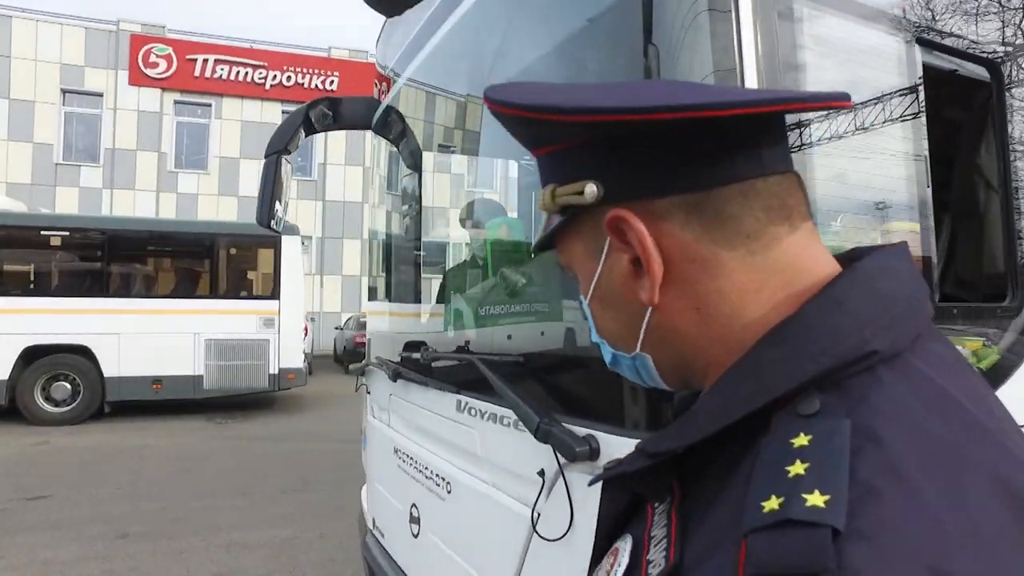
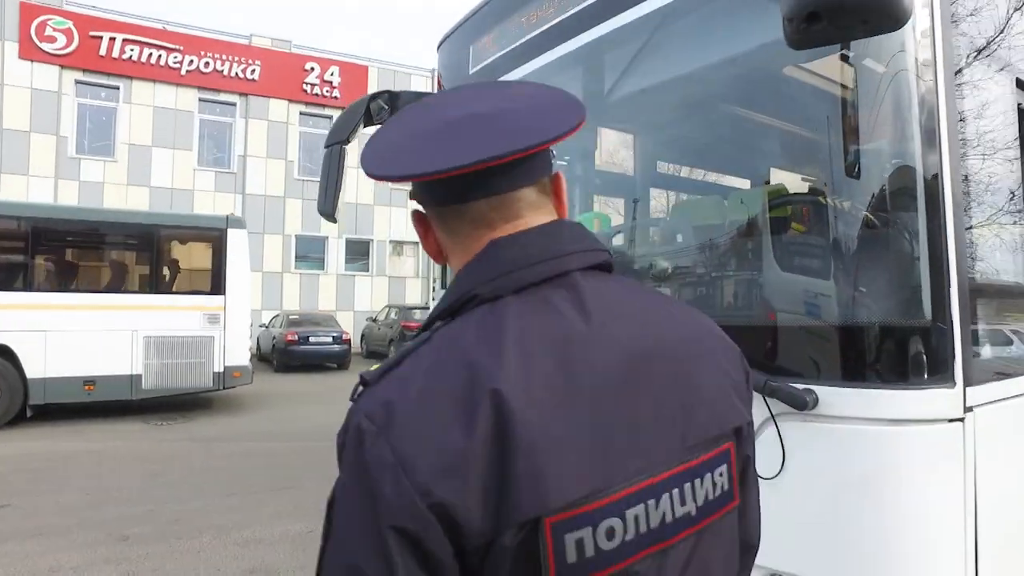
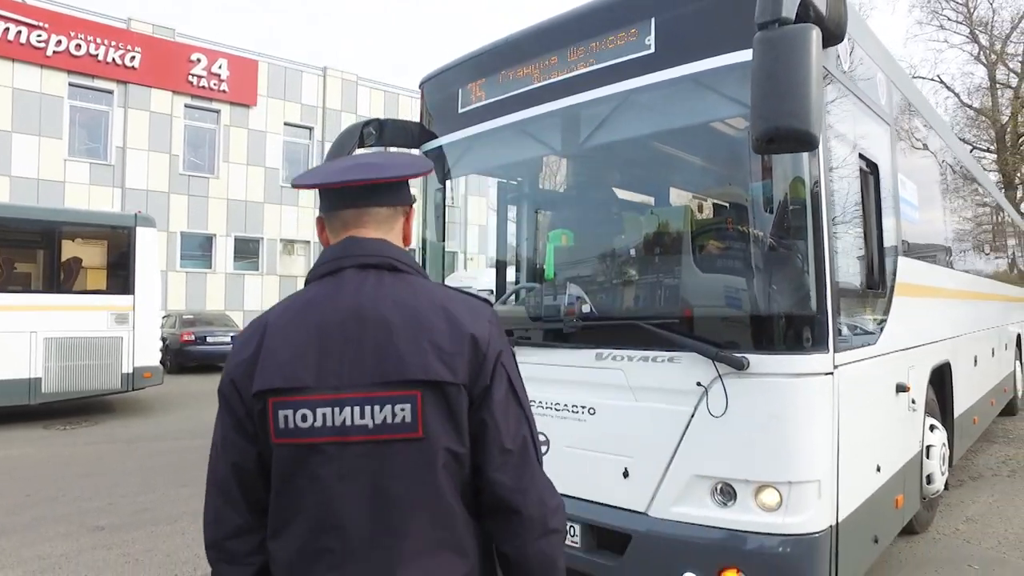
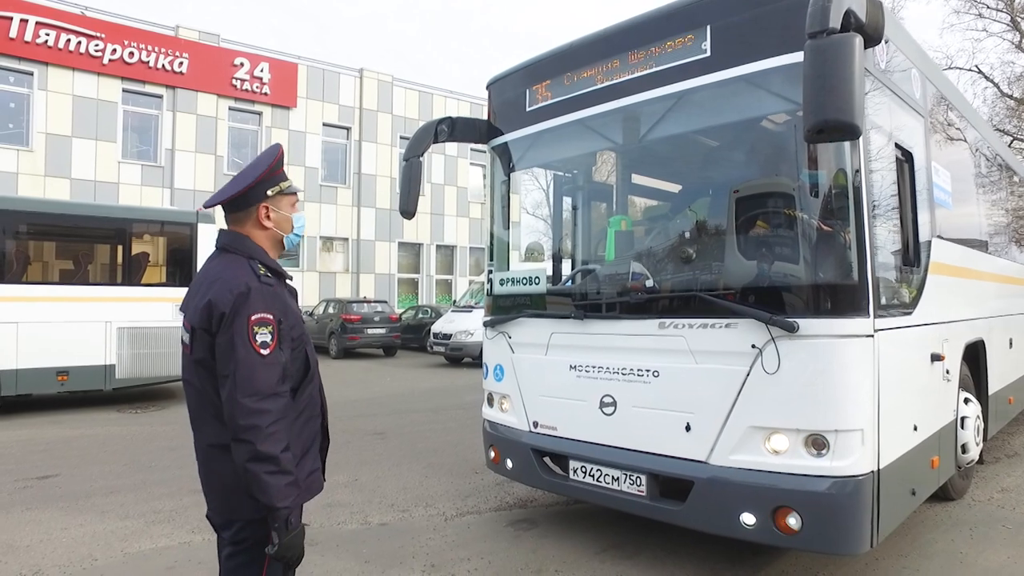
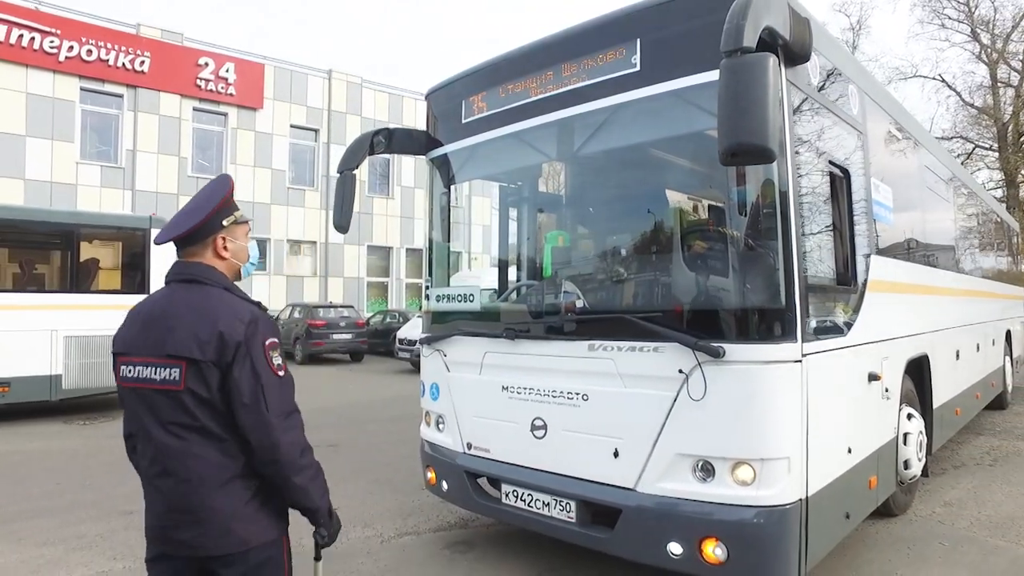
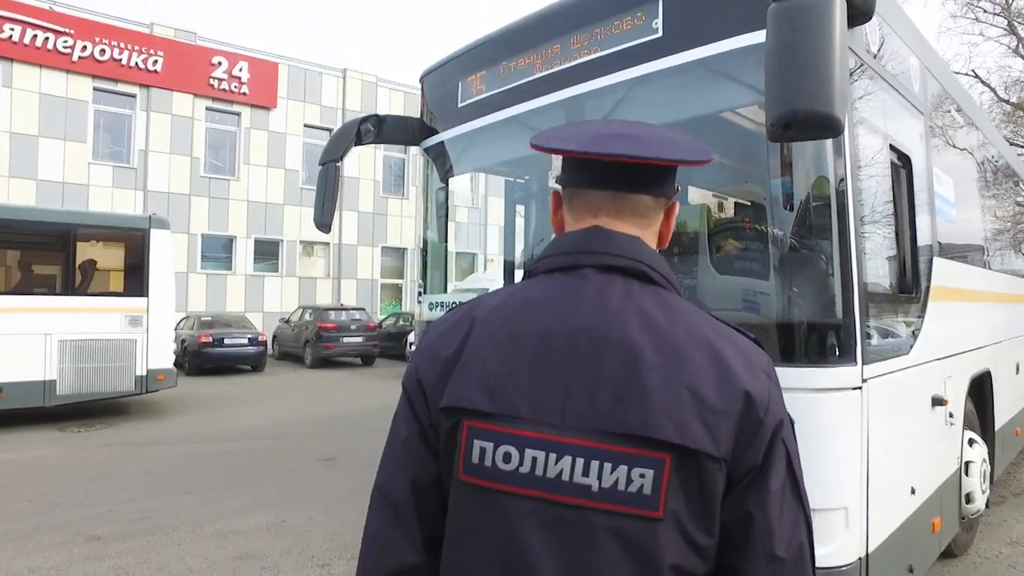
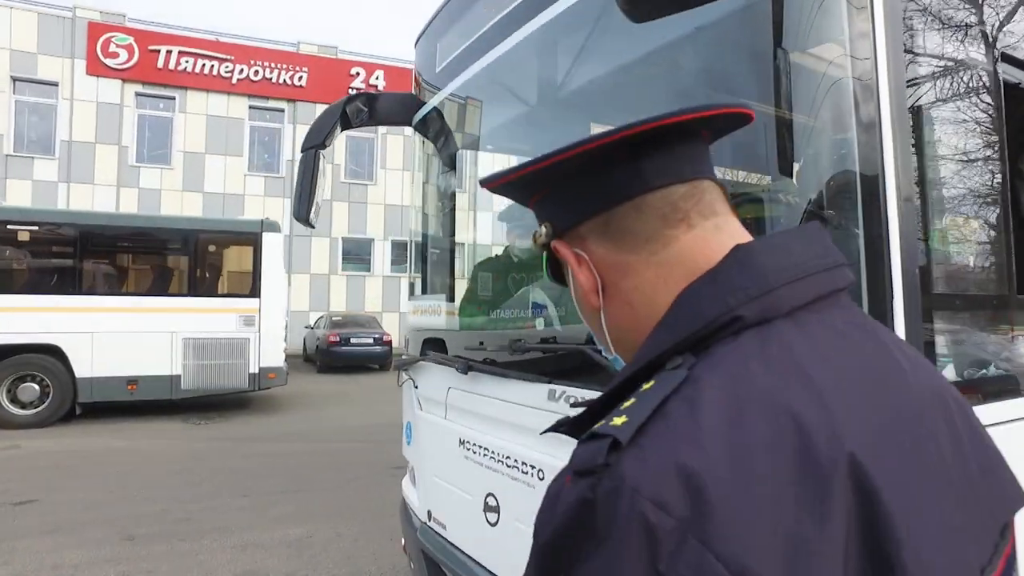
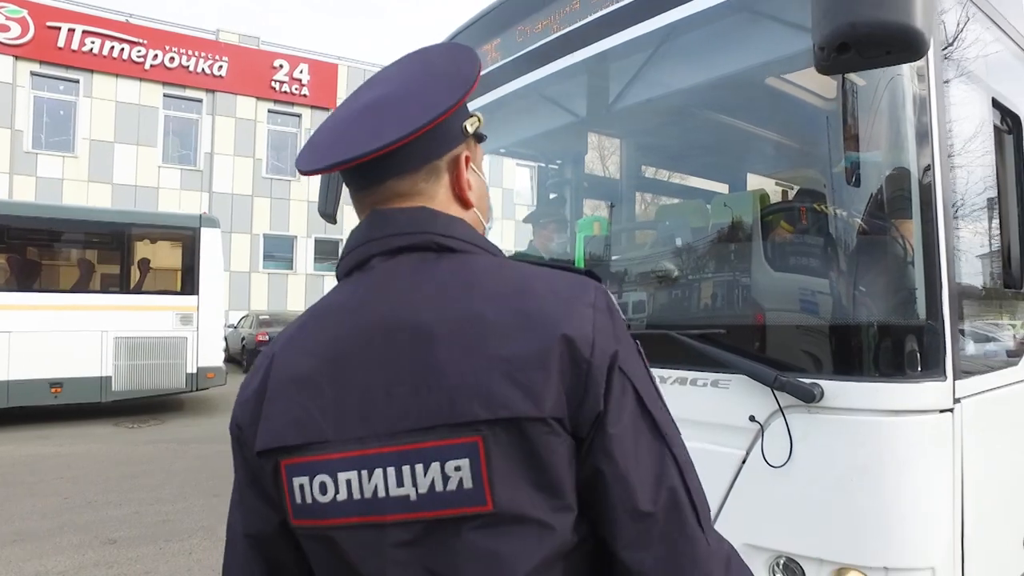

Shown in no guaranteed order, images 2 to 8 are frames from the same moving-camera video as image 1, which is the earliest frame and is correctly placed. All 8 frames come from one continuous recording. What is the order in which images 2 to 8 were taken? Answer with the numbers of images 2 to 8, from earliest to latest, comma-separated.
7, 2, 8, 6, 3, 5, 4
